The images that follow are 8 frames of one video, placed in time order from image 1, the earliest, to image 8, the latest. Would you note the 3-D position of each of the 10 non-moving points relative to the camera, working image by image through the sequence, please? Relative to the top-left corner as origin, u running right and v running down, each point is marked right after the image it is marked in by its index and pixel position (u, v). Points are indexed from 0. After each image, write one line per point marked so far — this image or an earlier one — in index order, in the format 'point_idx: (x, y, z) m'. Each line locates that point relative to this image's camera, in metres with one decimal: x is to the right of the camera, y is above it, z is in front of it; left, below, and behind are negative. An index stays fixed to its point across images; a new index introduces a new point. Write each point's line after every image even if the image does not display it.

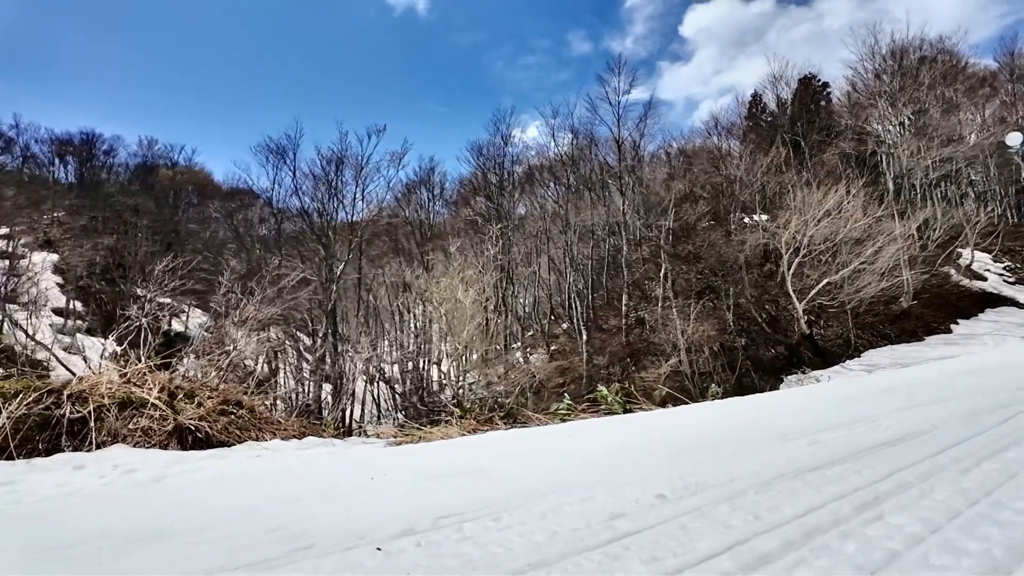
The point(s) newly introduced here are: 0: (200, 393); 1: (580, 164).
0: (-3.2, -1.1, +5.3) m
1: (+2.5, +4.5, +19.2) m
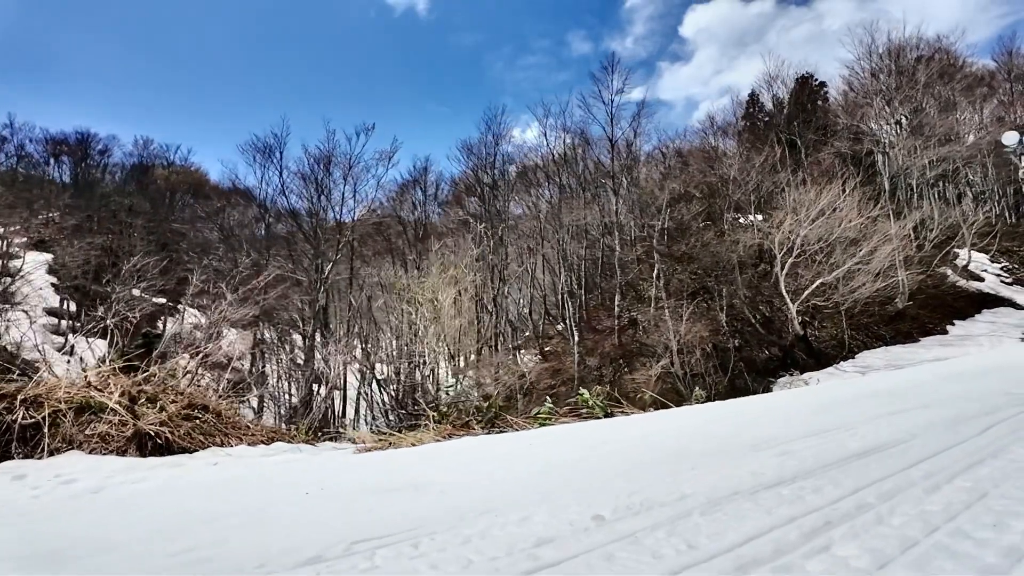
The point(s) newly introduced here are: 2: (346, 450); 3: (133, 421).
0: (-3.5, -1.1, +5.1) m
1: (+2.3, +4.5, +19.1) m
2: (-1.6, -1.6, +5.0) m
3: (-3.3, -1.2, +4.5) m
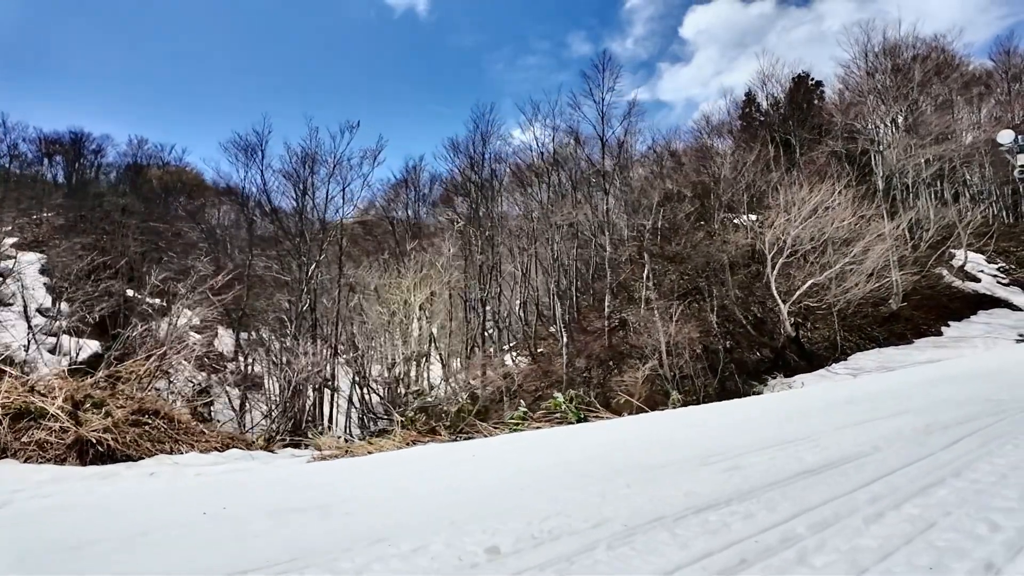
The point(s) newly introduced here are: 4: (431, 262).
0: (-3.8, -1.1, +4.9) m
1: (+1.9, +4.5, +18.9) m
2: (-2.0, -1.6, +4.8) m
3: (-3.7, -1.2, +4.3) m
4: (-2.9, +0.9, +16.2) m
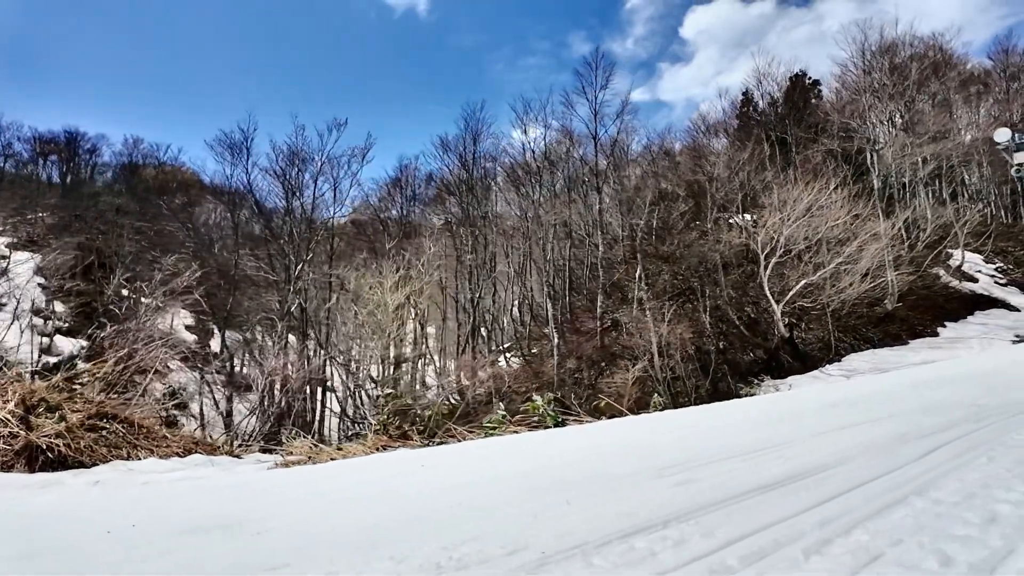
0: (-4.1, -1.1, +4.7) m
1: (+1.7, +4.5, +18.7) m
2: (-2.2, -1.6, +4.6) m
3: (-3.9, -1.2, +4.2) m
4: (-3.1, +0.9, +16.1) m
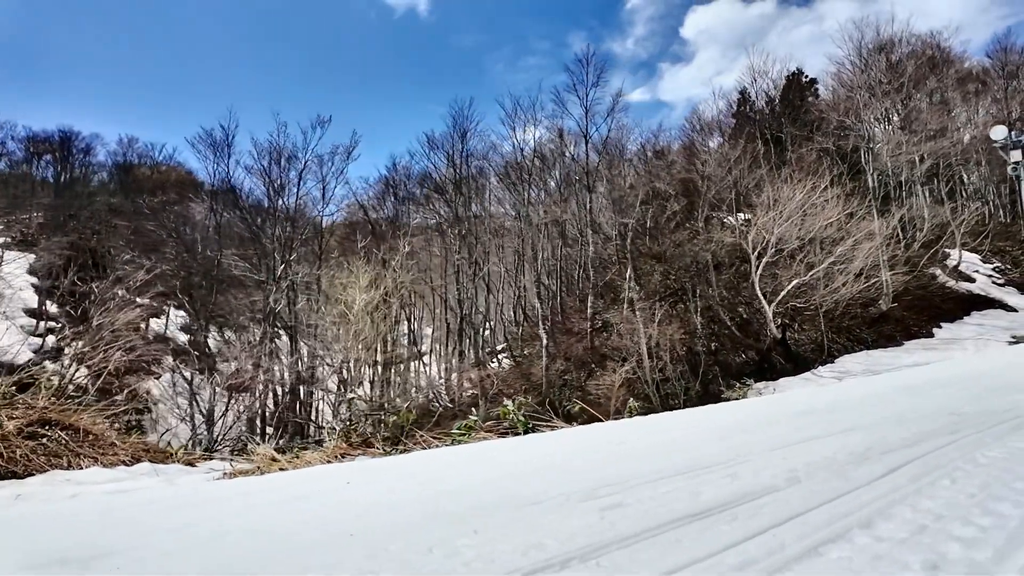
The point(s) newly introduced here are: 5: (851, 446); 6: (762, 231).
0: (-4.4, -1.1, +4.5) m
1: (+1.4, +4.5, +18.5) m
2: (-2.6, -1.6, +4.4) m
3: (-4.3, -1.2, +3.9) m
4: (-3.4, +0.9, +15.9) m
5: (+1.7, -0.8, +2.6) m
6: (+6.6, +1.5, +13.6) m
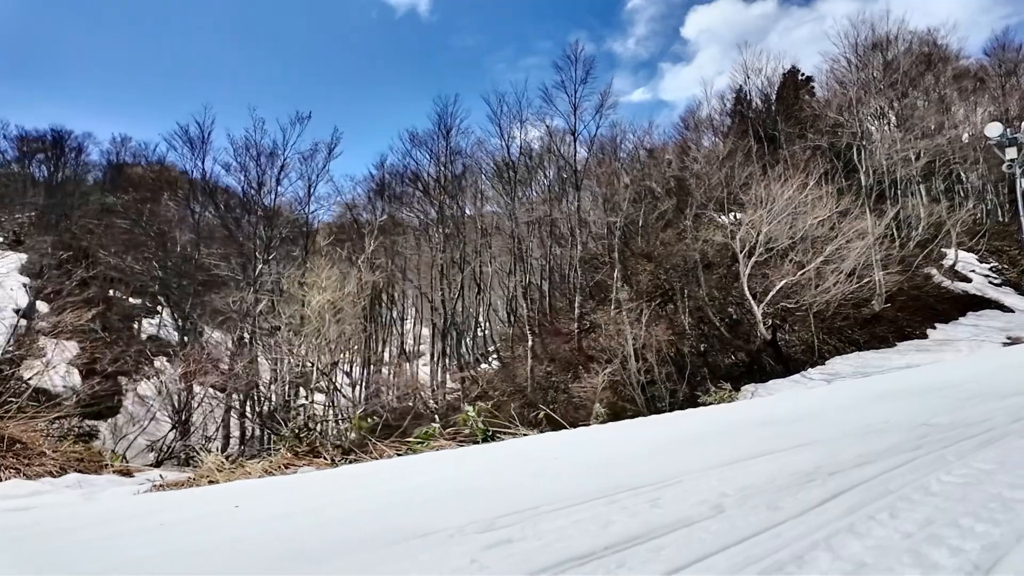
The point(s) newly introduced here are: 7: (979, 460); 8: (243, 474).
0: (-4.8, -1.1, +4.2) m
1: (+1.0, +4.5, +18.2) m
2: (-3.0, -1.6, +4.1) m
3: (-4.7, -1.2, +3.7) m
4: (-3.9, +0.9, +15.6) m
5: (+1.3, -0.8, +2.3) m
6: (+6.2, +1.5, +13.3) m
7: (+1.9, -0.7, +2.1) m
8: (-2.3, -1.6, +4.5) m
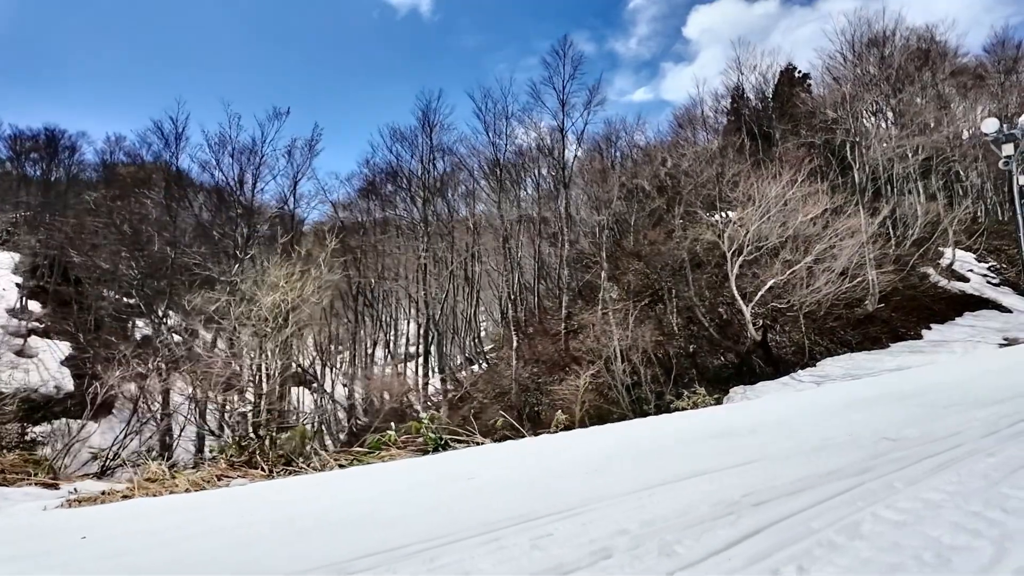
0: (-5.2, -1.1, +3.9) m
1: (+0.6, +4.5, +17.9) m
2: (-3.4, -1.6, +3.8) m
3: (-5.1, -1.2, +3.4) m
4: (-4.3, +0.9, +15.3) m
5: (+0.8, -0.8, +2.0) m
6: (+5.8, +1.5, +13.0) m
7: (+1.5, -0.7, +1.8) m
8: (-2.8, -1.6, +4.2) m
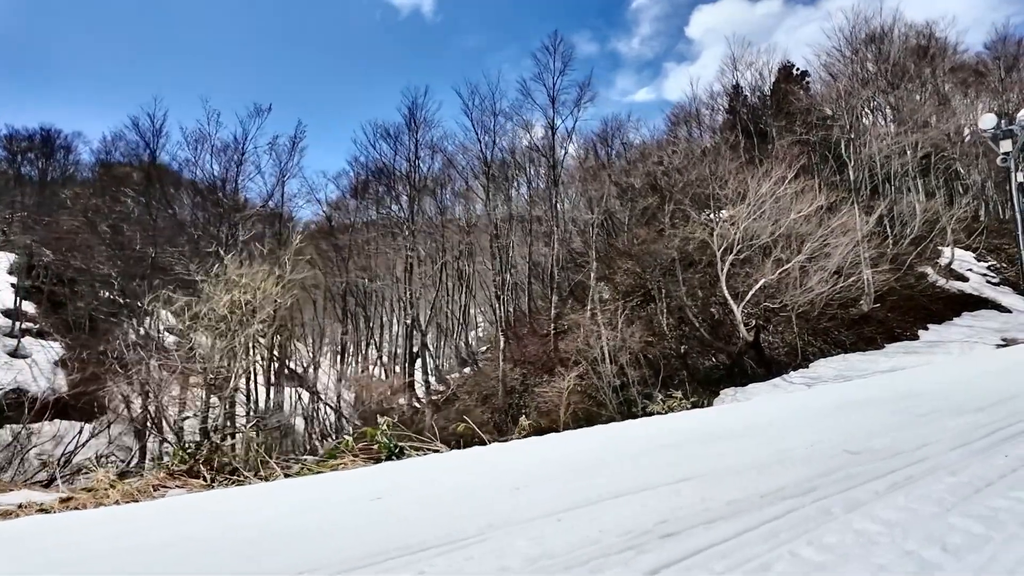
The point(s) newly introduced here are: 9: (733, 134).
0: (-5.6, -1.1, +3.7) m
1: (+0.2, +4.5, +17.7) m
2: (-3.8, -1.6, +3.6) m
3: (-5.5, -1.2, +3.2) m
4: (-4.6, +0.9, +15.1) m
5: (+0.5, -0.8, +1.8) m
6: (+5.5, +1.5, +12.7) m
7: (+1.1, -0.7, +1.6) m
8: (-3.1, -1.6, +4.0) m
9: (+8.6, +6.0, +20.0) m
